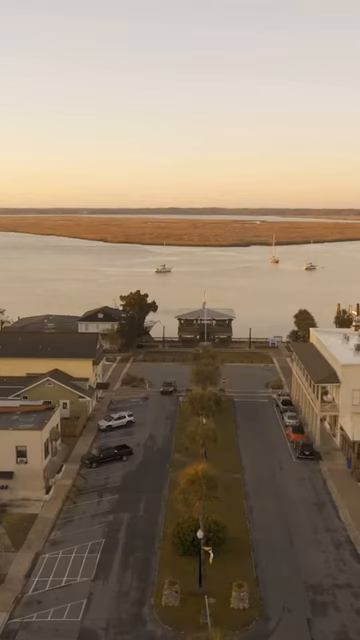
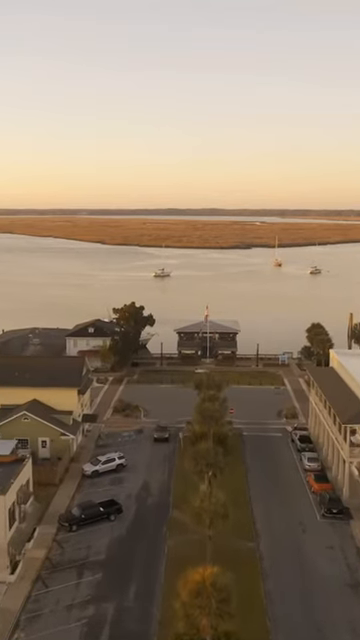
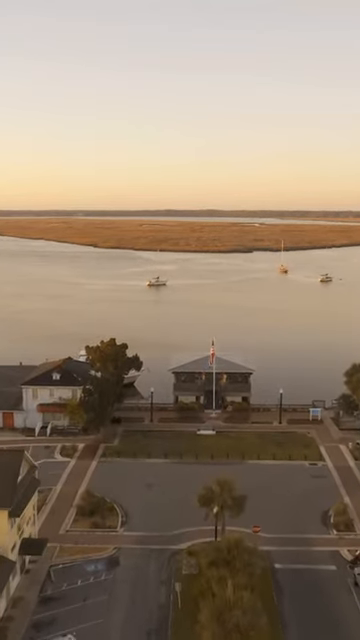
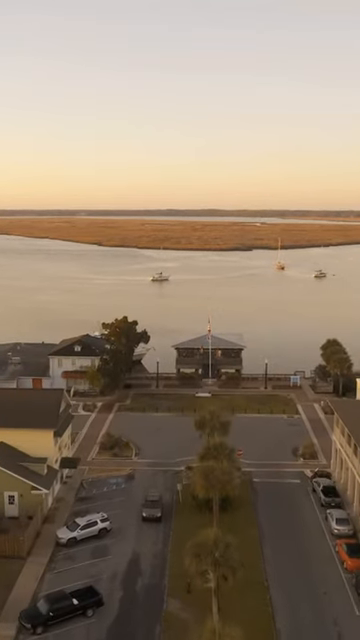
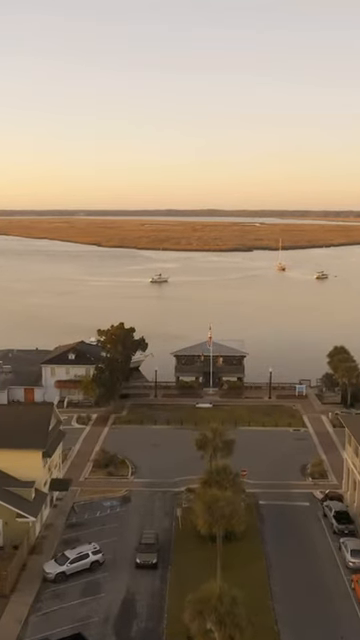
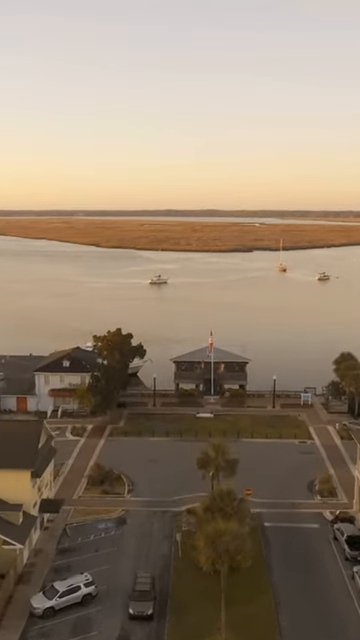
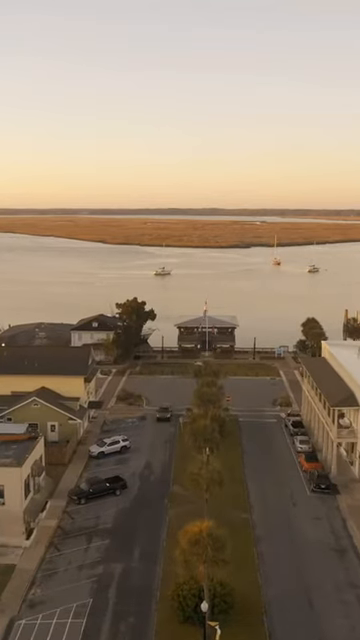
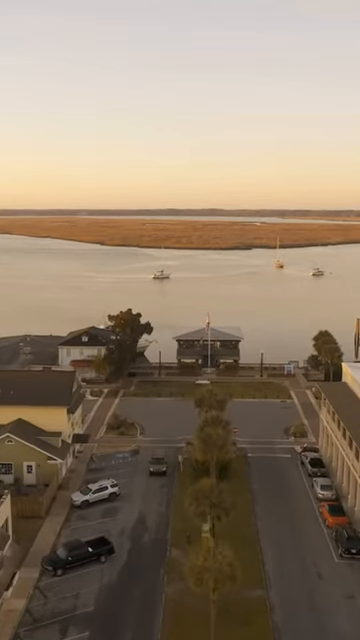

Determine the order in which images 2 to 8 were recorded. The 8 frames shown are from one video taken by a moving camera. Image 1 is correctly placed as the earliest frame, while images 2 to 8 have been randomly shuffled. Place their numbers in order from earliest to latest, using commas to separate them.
7, 2, 8, 4, 5, 6, 3
